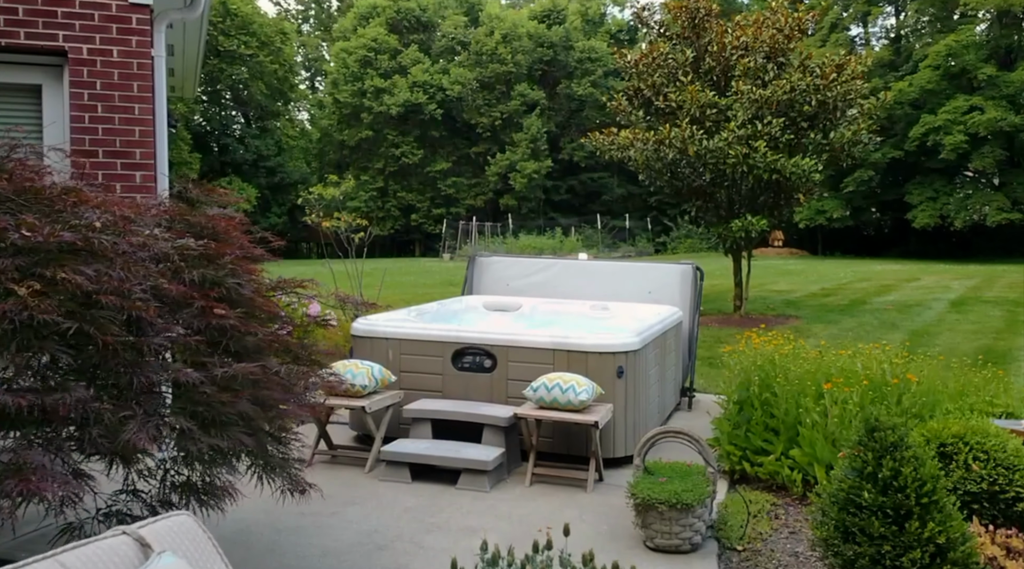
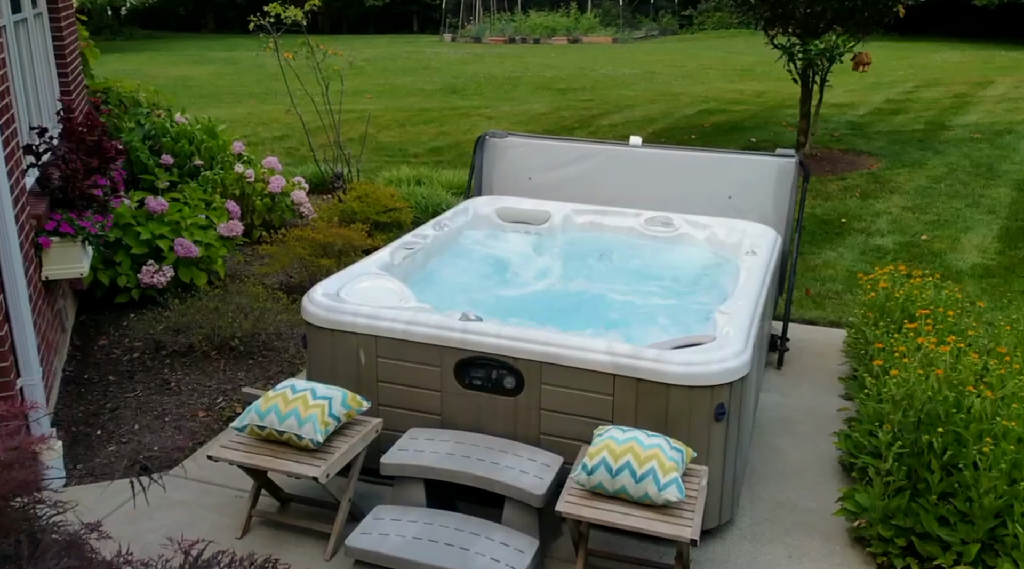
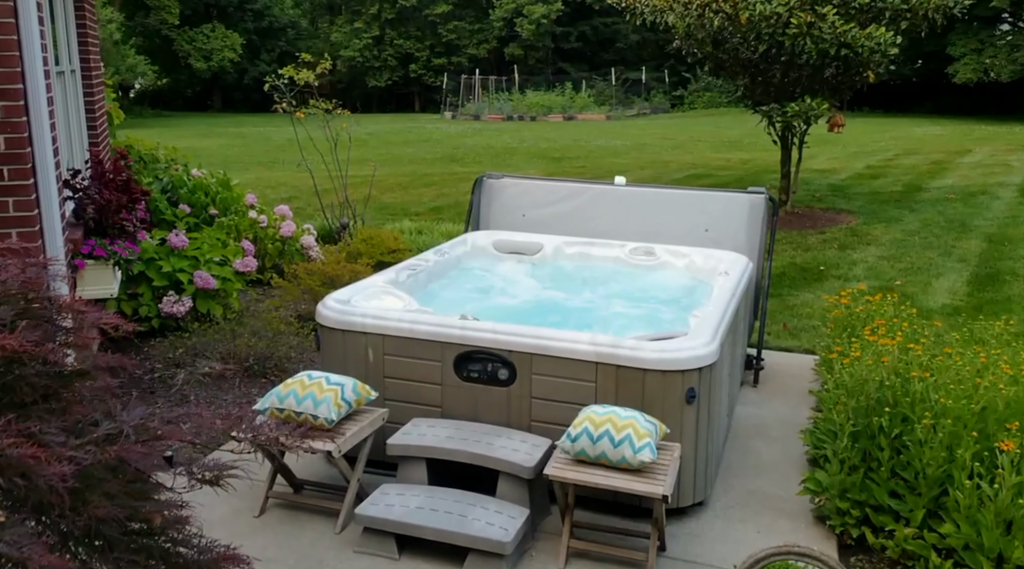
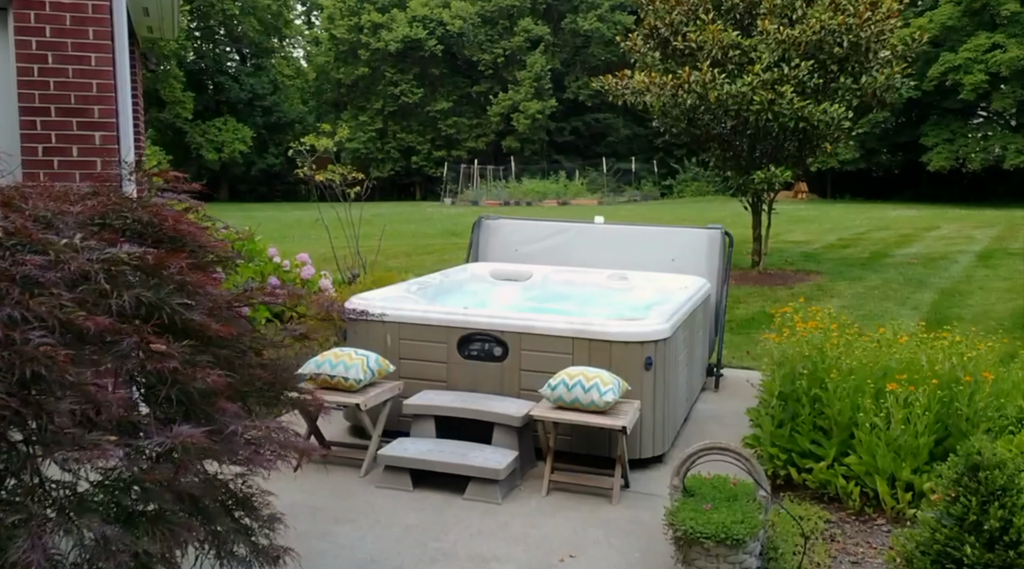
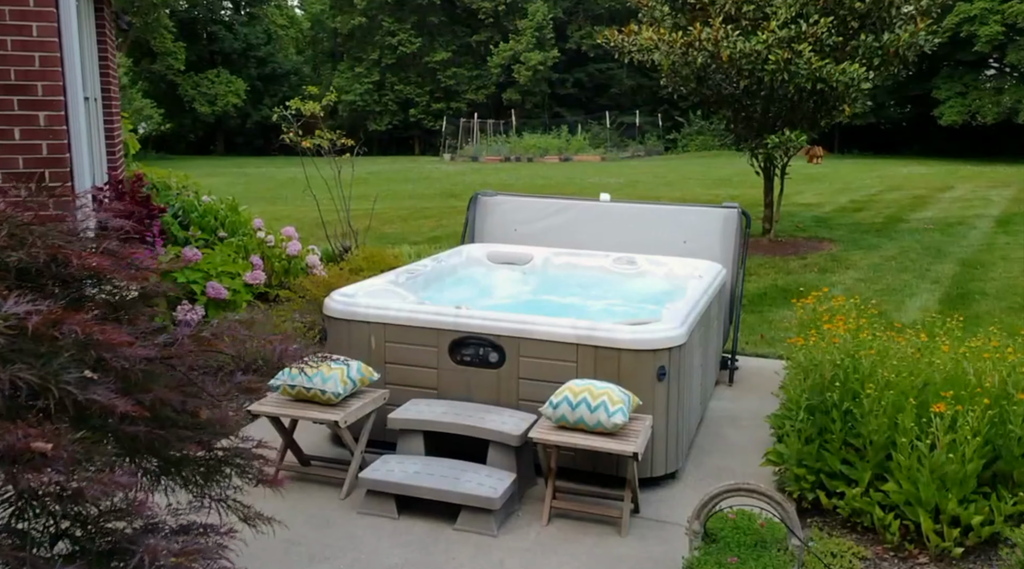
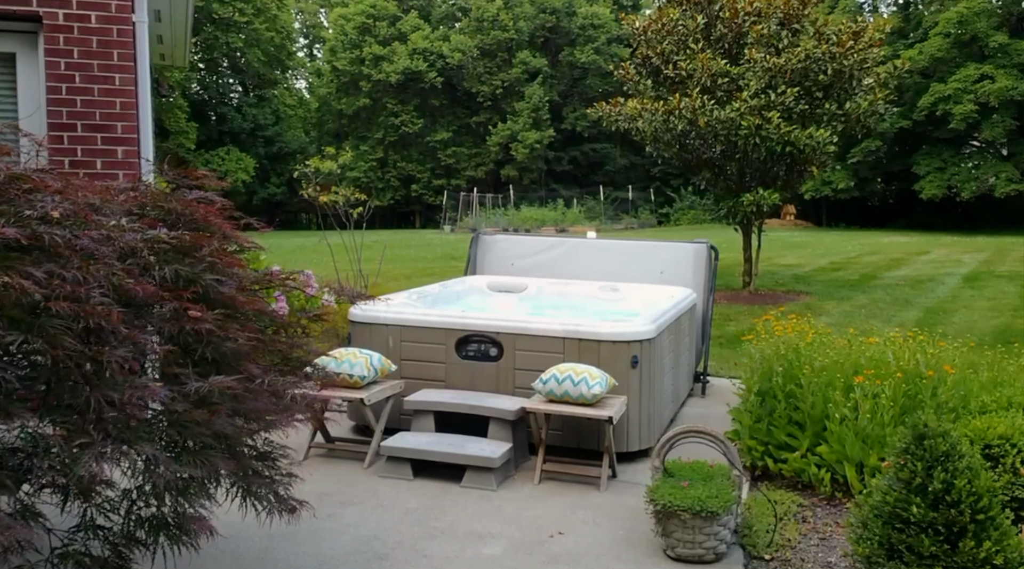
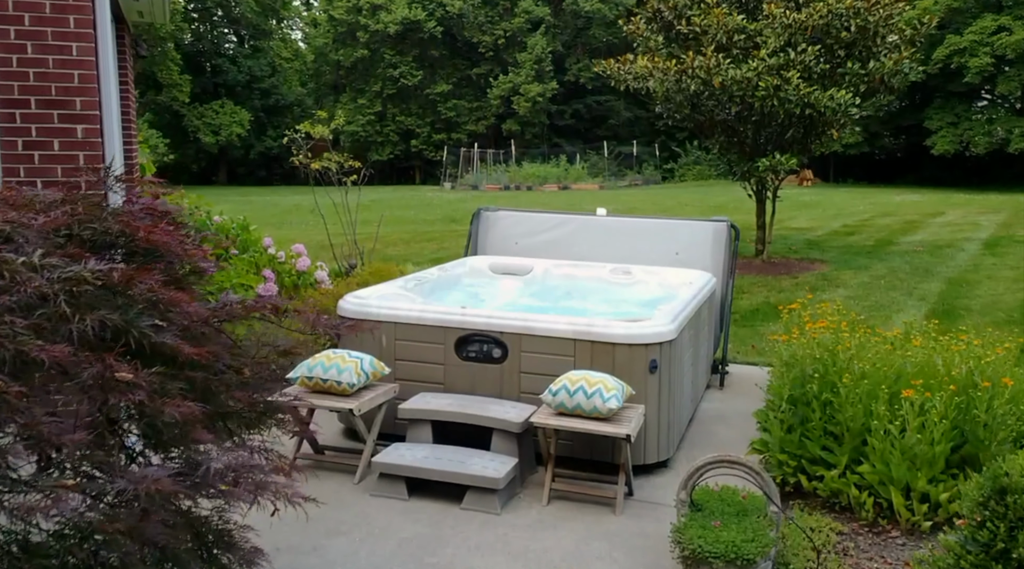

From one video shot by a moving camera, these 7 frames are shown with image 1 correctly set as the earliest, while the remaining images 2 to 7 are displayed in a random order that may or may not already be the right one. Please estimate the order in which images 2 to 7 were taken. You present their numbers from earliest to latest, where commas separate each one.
6, 4, 7, 5, 3, 2
